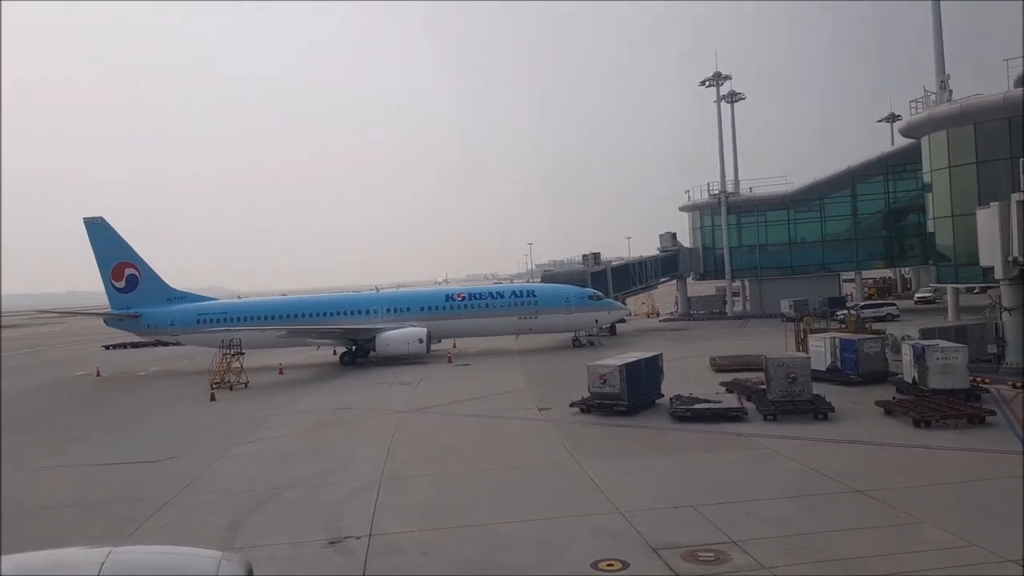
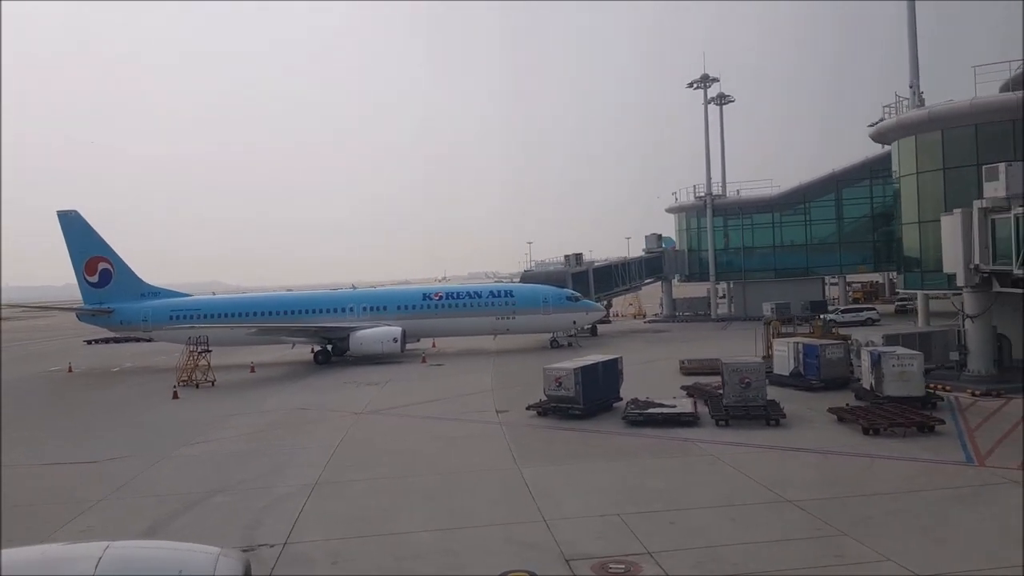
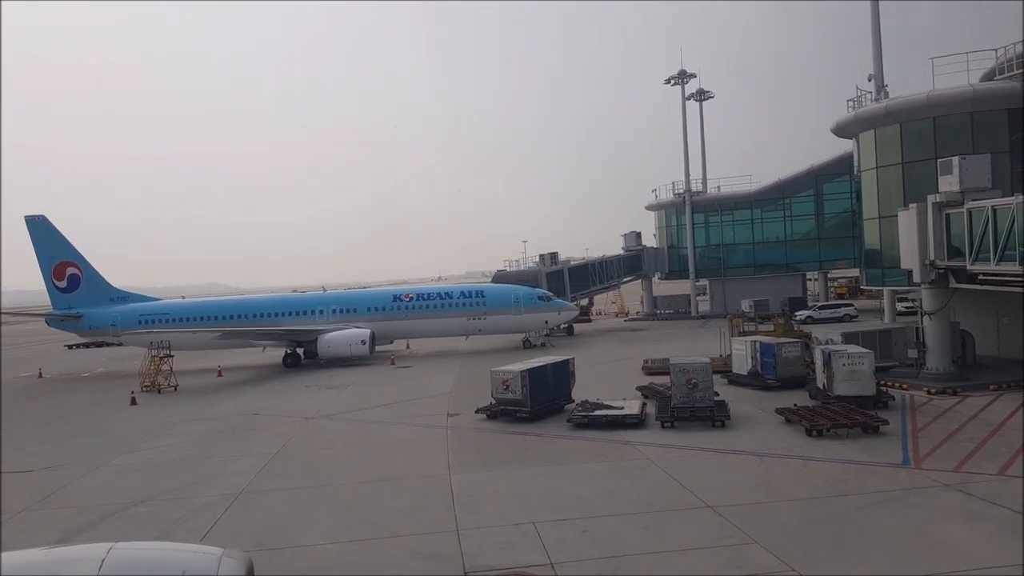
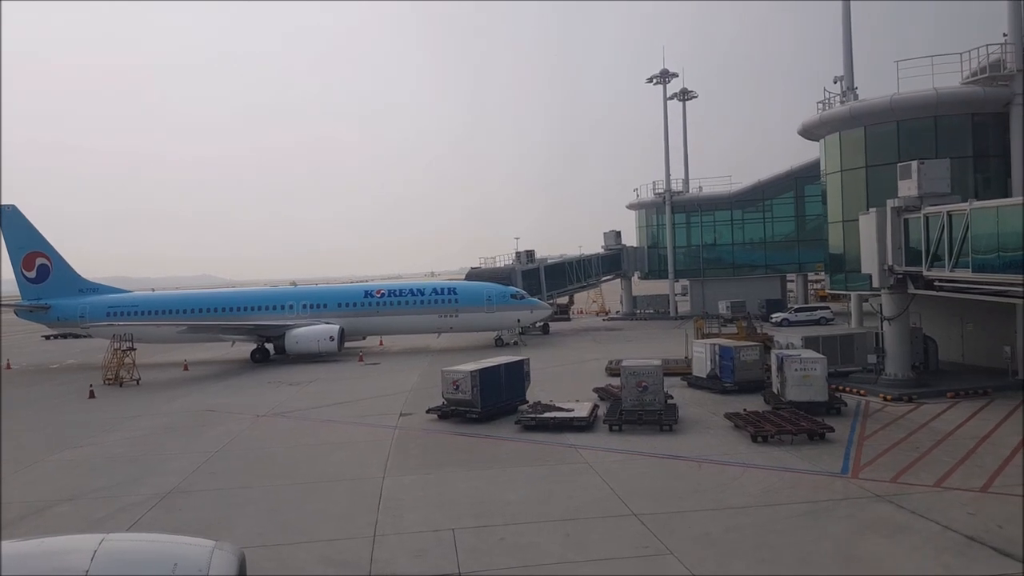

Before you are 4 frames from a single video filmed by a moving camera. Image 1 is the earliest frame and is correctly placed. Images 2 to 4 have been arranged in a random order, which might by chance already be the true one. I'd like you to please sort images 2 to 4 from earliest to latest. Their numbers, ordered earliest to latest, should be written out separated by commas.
2, 3, 4
